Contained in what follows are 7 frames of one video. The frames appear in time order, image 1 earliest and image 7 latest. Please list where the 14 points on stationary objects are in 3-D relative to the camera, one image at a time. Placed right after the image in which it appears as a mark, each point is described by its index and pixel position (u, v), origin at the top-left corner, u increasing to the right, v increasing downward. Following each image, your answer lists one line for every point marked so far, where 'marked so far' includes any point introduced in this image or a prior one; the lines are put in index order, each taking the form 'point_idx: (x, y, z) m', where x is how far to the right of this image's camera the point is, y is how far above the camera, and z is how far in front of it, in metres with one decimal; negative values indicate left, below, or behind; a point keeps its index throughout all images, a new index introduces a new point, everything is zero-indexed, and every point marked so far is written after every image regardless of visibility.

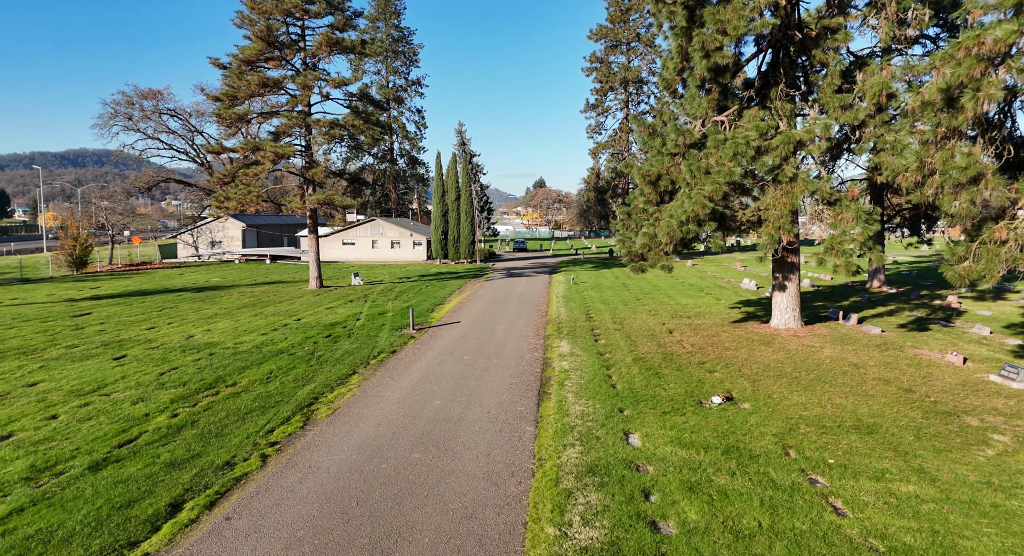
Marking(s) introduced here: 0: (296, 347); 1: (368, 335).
0: (-5.7, -1.8, +14.1) m
1: (-4.2, -1.7, +15.6) m
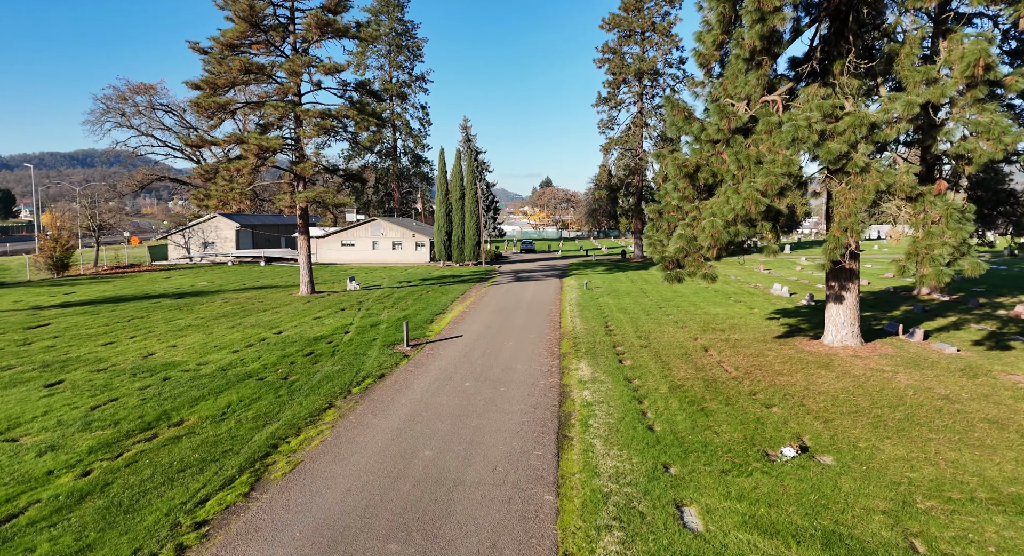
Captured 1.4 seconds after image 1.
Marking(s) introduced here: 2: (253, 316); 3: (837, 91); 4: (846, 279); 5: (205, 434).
0: (-5.4, -2.0, +12.0) m
1: (-3.9, -1.9, +13.4) m
2: (-8.8, -1.3, +18.4) m
3: (+6.8, +3.9, +11.2) m
4: (+8.1, 0.0, +13.1) m
5: (-4.8, -2.4, +8.4) m
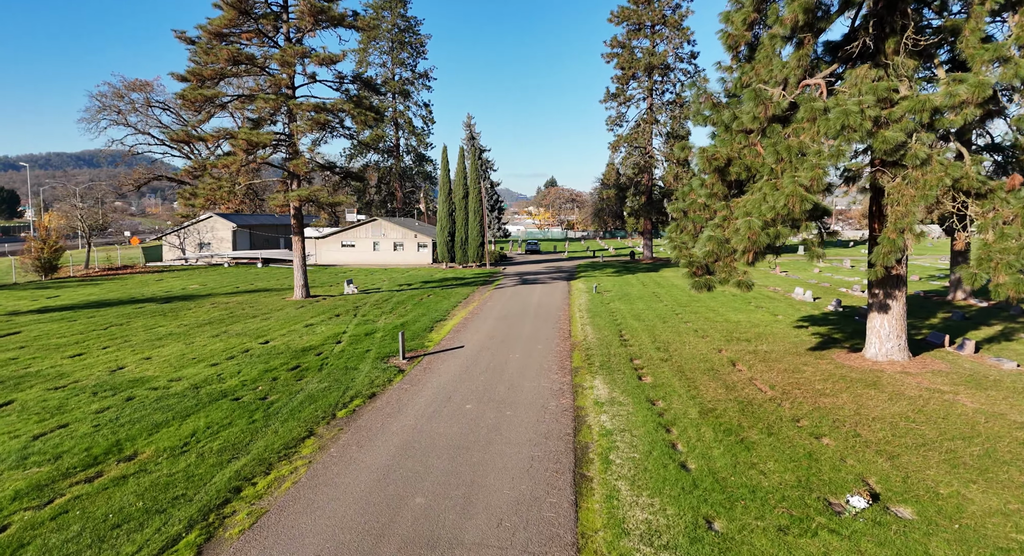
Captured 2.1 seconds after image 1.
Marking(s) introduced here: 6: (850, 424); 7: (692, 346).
0: (-5.3, -2.2, +10.8) m
1: (-3.8, -2.0, +12.2) m
2: (-8.6, -1.5, +17.1) m
3: (+6.9, +3.7, +9.8) m
4: (+8.2, -0.2, +11.7) m
5: (-4.7, -2.6, +7.1) m
6: (+5.5, -2.4, +8.8) m
7: (+4.7, -1.8, +14.3) m
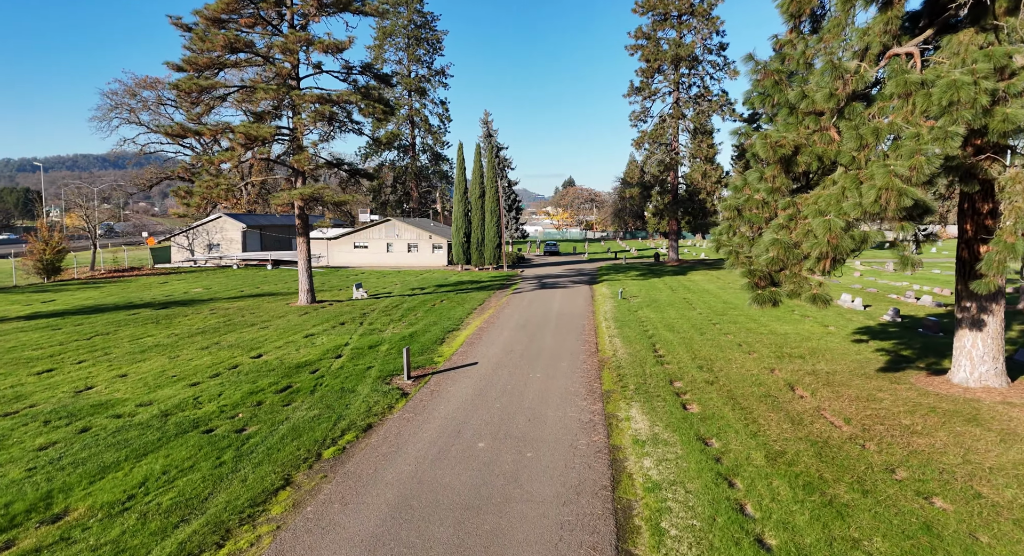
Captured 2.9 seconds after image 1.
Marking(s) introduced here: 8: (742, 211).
0: (-4.9, -2.3, +9.2) m
1: (-3.4, -2.2, +10.6) m
2: (-8.0, -1.6, +15.7) m
3: (+7.2, +3.5, +7.9) m
4: (+8.6, -0.4, +9.7) m
5: (-4.4, -2.7, +5.6) m
6: (+5.8, -2.6, +7.0) m
7: (+5.2, -2.0, +12.4) m
8: (+4.1, +1.2, +9.7) m
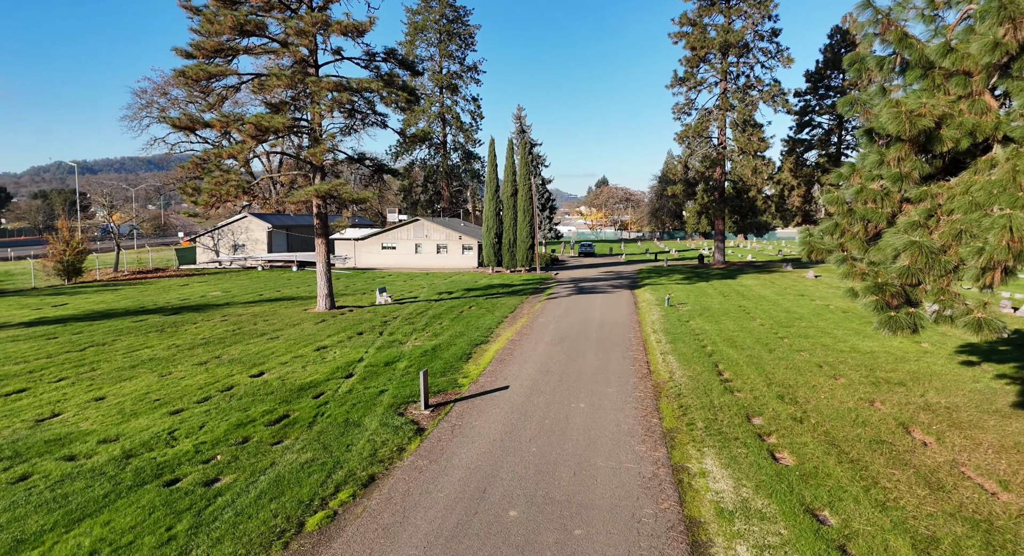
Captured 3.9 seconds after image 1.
0: (-4.4, -2.5, +7.5) m
1: (-2.7, -2.3, +8.8) m
2: (-7.1, -1.8, +14.2) m
3: (+7.7, +3.3, +5.5) m
4: (+9.2, -0.6, +7.2) m
5: (-4.1, -2.9, +3.8) m
6: (+6.2, -2.8, +4.7) m
7: (+5.9, -2.2, +10.1) m
8: (+4.7, +1.0, +7.5) m
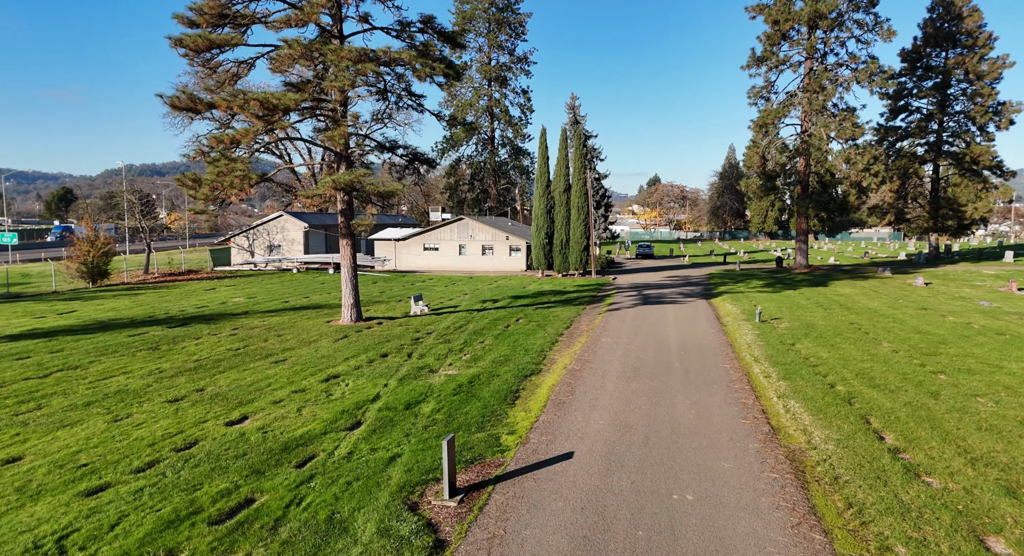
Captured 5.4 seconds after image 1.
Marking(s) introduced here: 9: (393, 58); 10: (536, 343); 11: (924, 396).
0: (-3.7, -2.7, +4.6) m
1: (-2.0, -2.6, +5.7) m
2: (-5.9, -2.0, +11.5) m
3: (+8.2, +3.0, +1.5) m
4: (+9.8, -0.9, +3.1) m
5: (-3.8, -3.1, +0.9) m
6: (+6.6, -3.1, +0.8) m
7: (+6.8, -2.5, +6.3) m
8: (+5.3, +0.7, +3.8) m
9: (-3.4, +6.3, +15.4) m
10: (+0.6, -1.8, +14.3) m
11: (+7.7, -2.2, +10.1) m
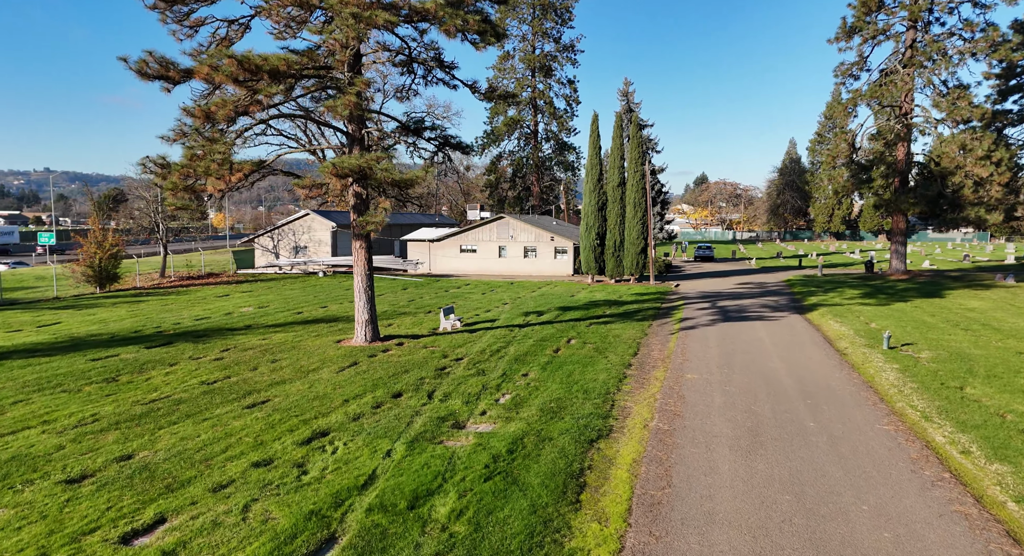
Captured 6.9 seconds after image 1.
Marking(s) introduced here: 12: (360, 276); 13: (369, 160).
0: (-3.4, -3.0, +1.4) m
1: (-1.5, -2.9, +2.4) m
2: (-5.0, -2.2, +8.4) m
3: (+8.3, +2.7, -2.6) m
4: (+10.0, -1.3, -1.1) m
5: (-3.7, -3.4, -2.3) m
6: (+6.6, -3.4, -3.2) m
7: (+7.2, -2.8, +2.3) m
8: (+5.6, +0.4, -0.1) m
9: (-2.1, +6.0, +12.2) m
10: (+1.7, -2.1, +10.7) m
11: (+8.4, -2.5, +6.0) m
12: (-3.8, +0.1, +13.9) m
13: (-3.1, +2.6, +12.0) m
